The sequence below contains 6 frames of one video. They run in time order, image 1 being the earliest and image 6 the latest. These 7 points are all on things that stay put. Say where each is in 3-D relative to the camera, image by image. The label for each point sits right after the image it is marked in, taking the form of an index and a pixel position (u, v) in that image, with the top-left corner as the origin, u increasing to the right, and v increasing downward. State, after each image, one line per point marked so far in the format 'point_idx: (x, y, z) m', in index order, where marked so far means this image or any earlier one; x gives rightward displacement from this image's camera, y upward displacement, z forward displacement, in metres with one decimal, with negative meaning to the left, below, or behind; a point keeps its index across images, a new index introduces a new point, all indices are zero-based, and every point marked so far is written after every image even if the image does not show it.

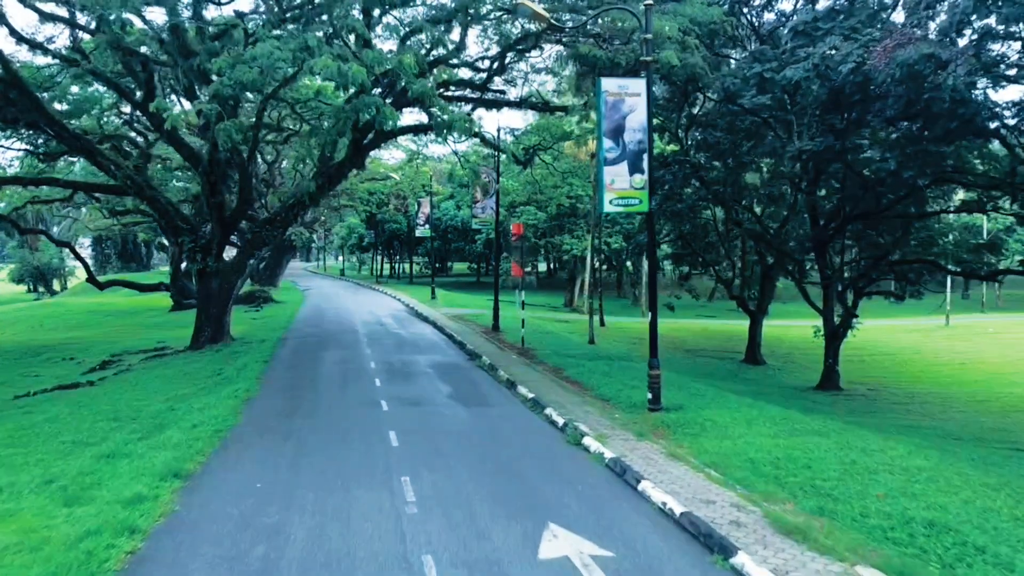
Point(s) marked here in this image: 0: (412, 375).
0: (-2.0, -1.7, +15.8) m
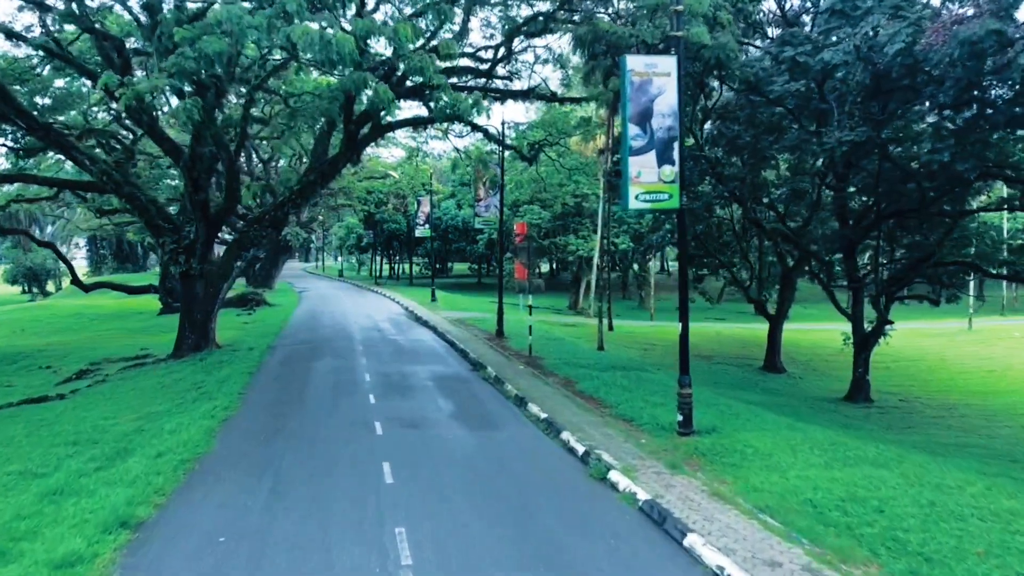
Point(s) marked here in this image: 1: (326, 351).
0: (-1.8, -1.8, +14.3) m
1: (-4.5, -1.5, +19.5) m
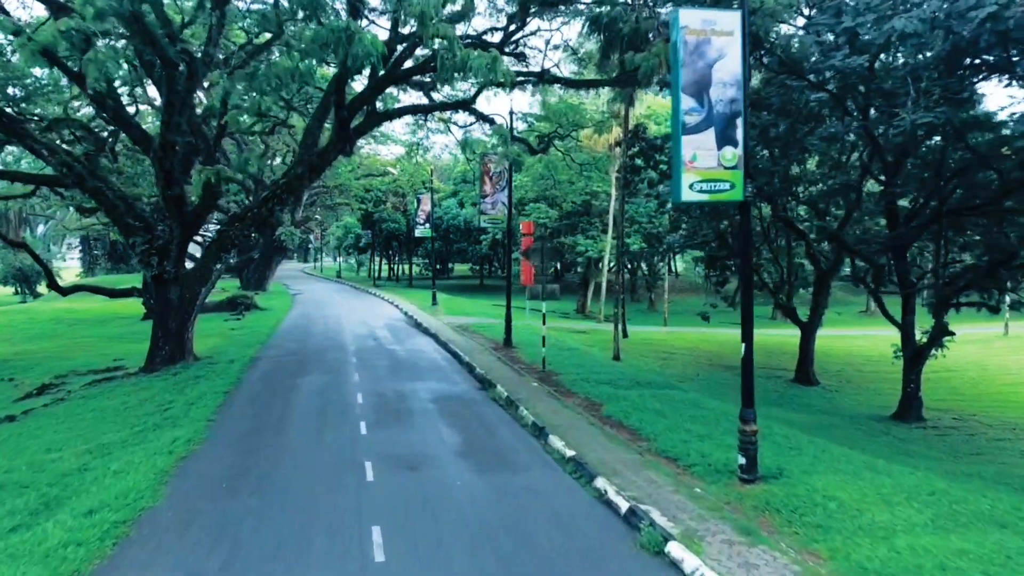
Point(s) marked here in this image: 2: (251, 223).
0: (-1.6, -1.9, +12.3) m
1: (-4.3, -1.6, +17.4) m
2: (-5.9, +1.5, +18.2) m
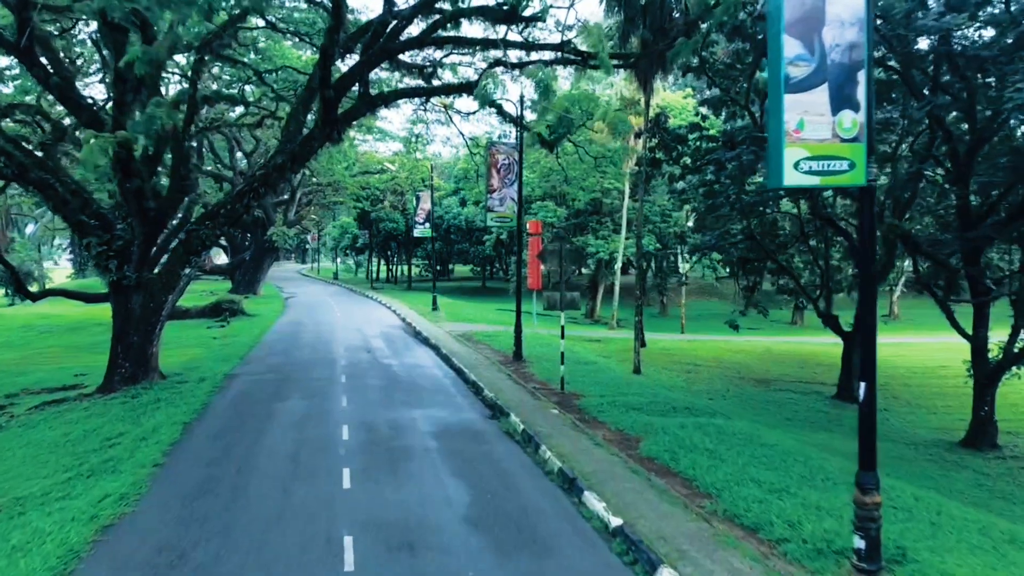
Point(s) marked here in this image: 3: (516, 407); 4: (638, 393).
0: (-1.3, -2.1, +9.9) m
1: (-4.0, -1.8, +15.1) m
2: (-5.7, +1.3, +15.9) m
3: (+0.1, -1.9, +12.8) m
4: (+2.4, -2.0, +15.5) m
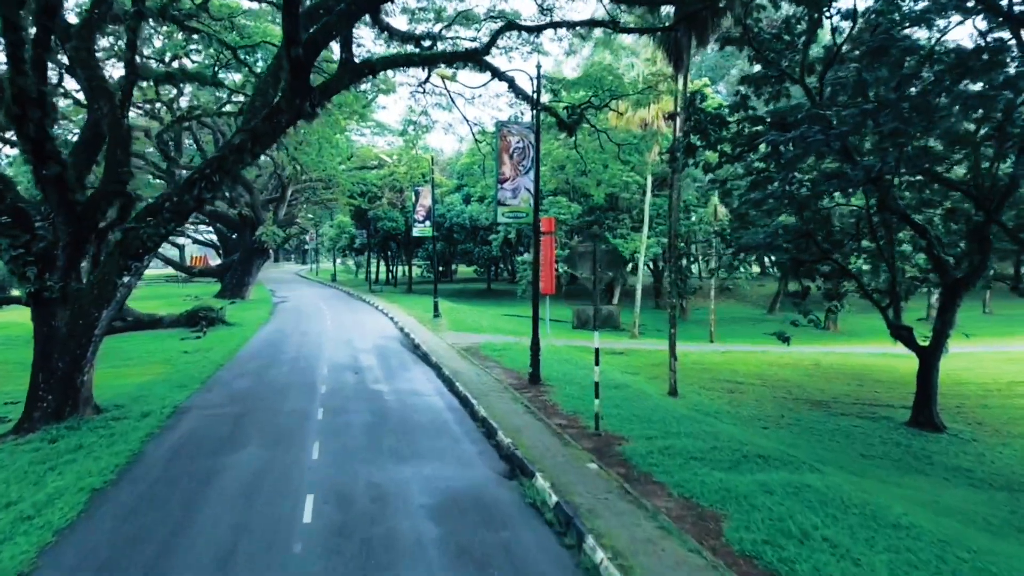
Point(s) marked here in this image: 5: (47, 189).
0: (-1.1, -2.3, +6.8) m
1: (-3.7, -2.0, +11.9) m
2: (-5.4, +1.1, +12.7) m
3: (+0.4, -2.1, +9.7) m
4: (+2.7, -2.2, +12.3) m
5: (-7.1, +1.5, +12.4) m
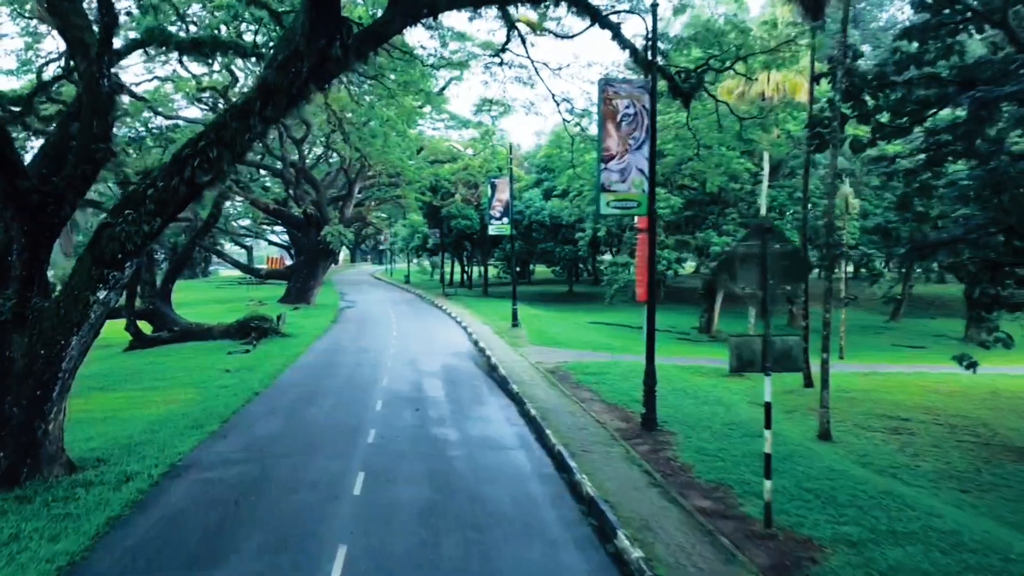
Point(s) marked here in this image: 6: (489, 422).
0: (-0.3, -2.5, +3.0) m
1: (-2.5, -2.2, +8.4) m
2: (-4.1, +0.9, +9.4) m
3: (+1.4, -2.3, +5.8) m
4: (+3.9, -2.4, +8.2) m
5: (-5.8, +1.3, +9.2) m
6: (-0.3, -2.0, +12.5) m
